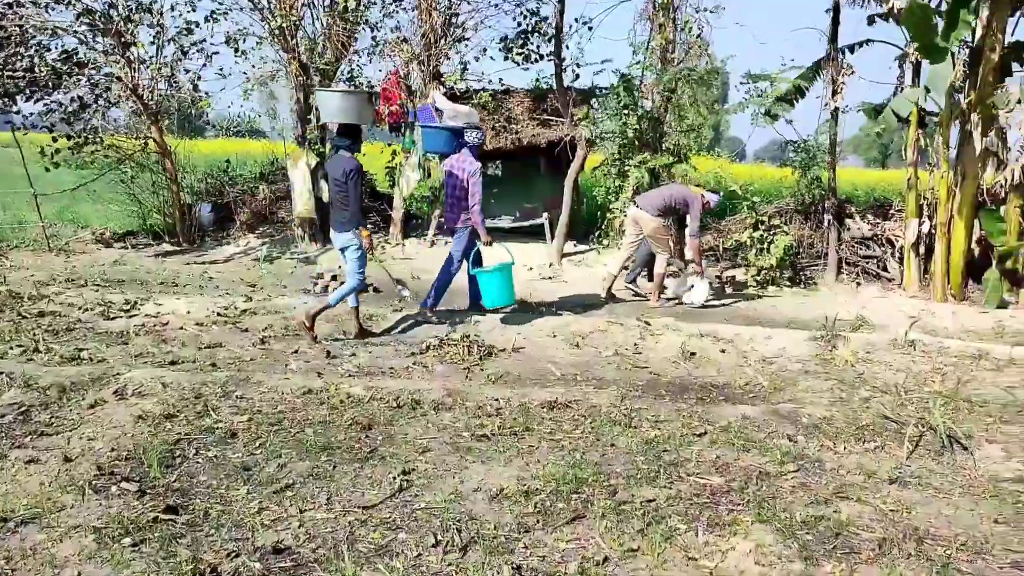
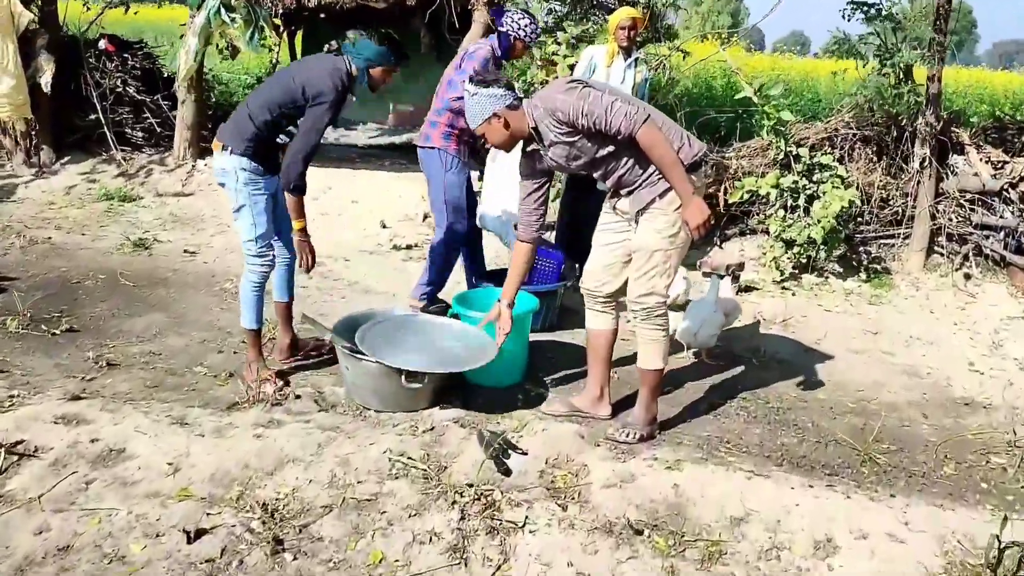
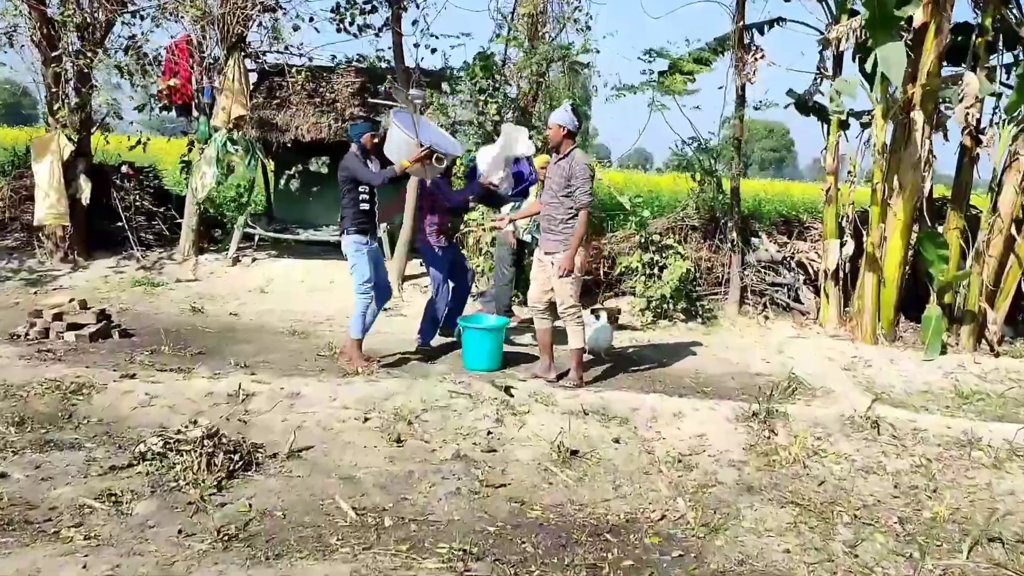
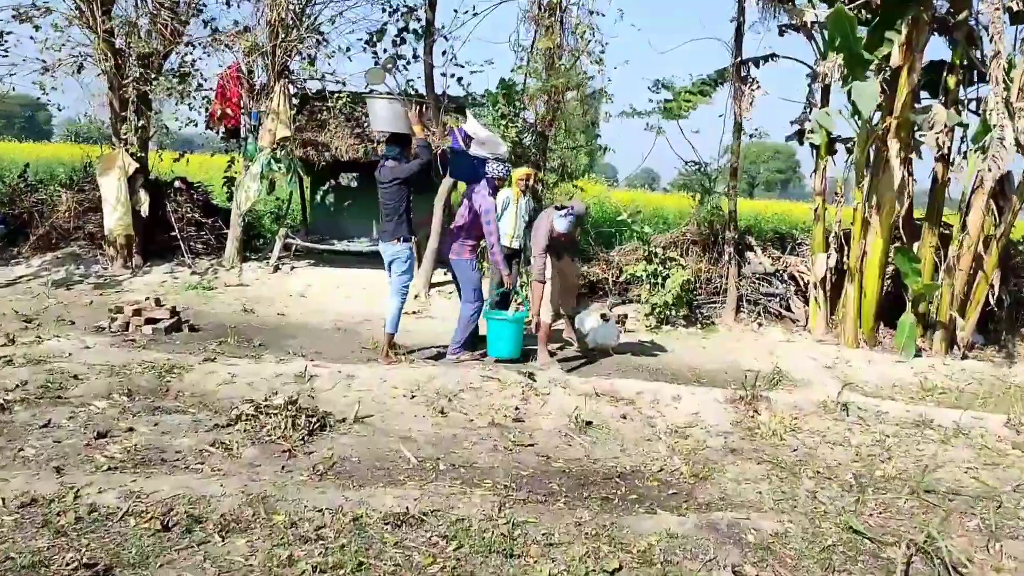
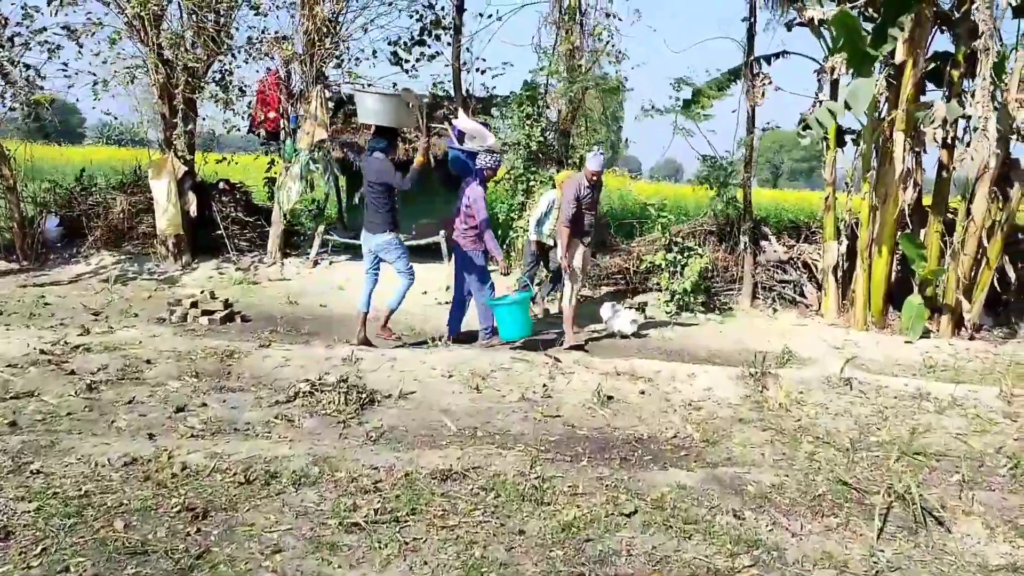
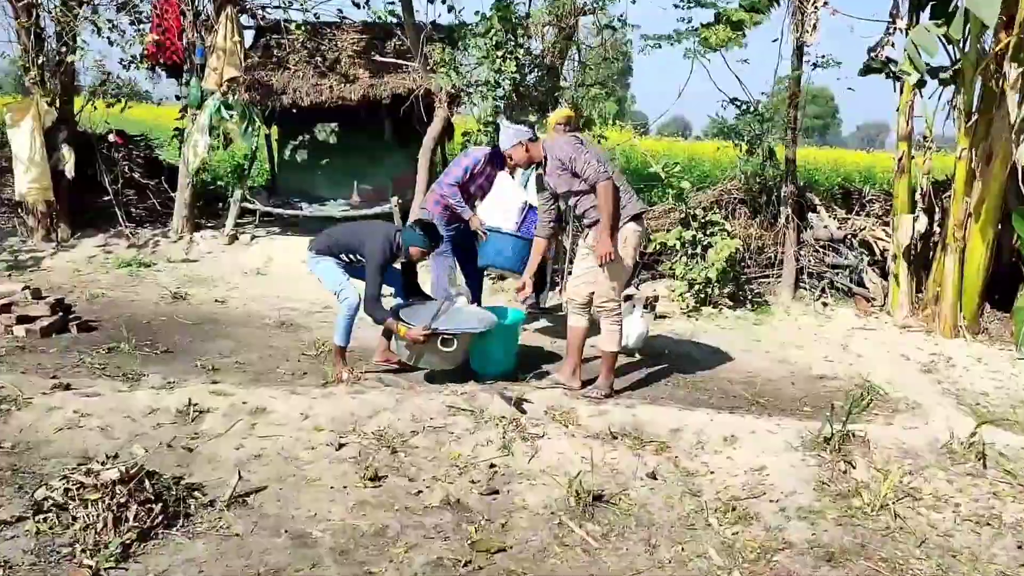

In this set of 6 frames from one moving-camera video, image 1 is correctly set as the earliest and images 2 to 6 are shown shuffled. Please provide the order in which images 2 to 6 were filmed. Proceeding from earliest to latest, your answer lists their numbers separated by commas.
5, 4, 3, 6, 2
